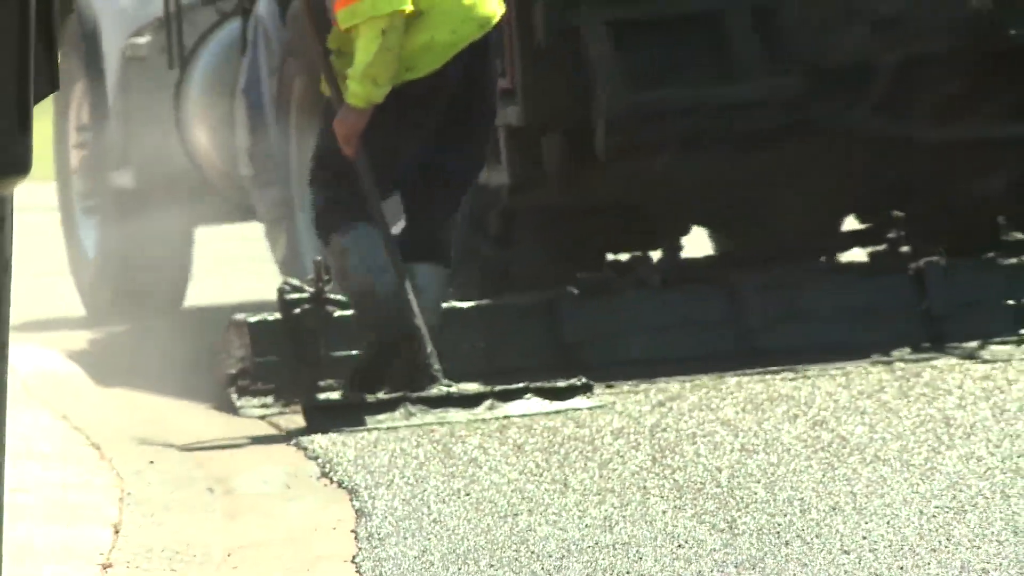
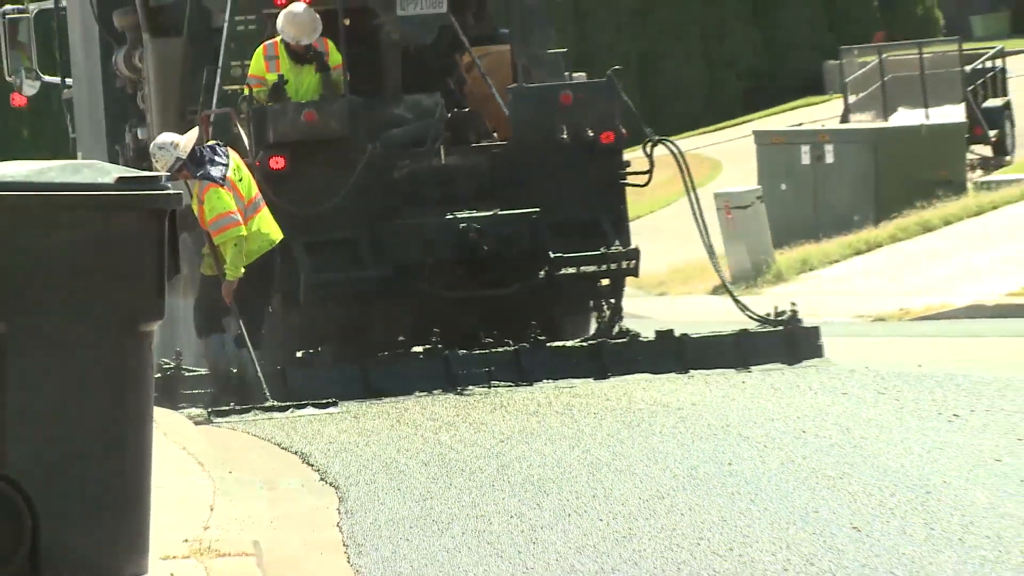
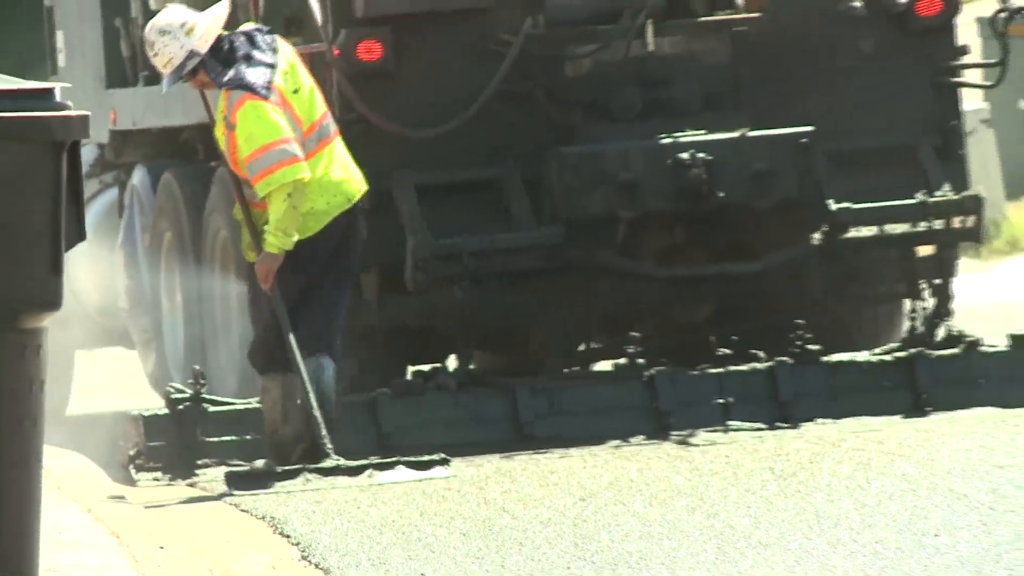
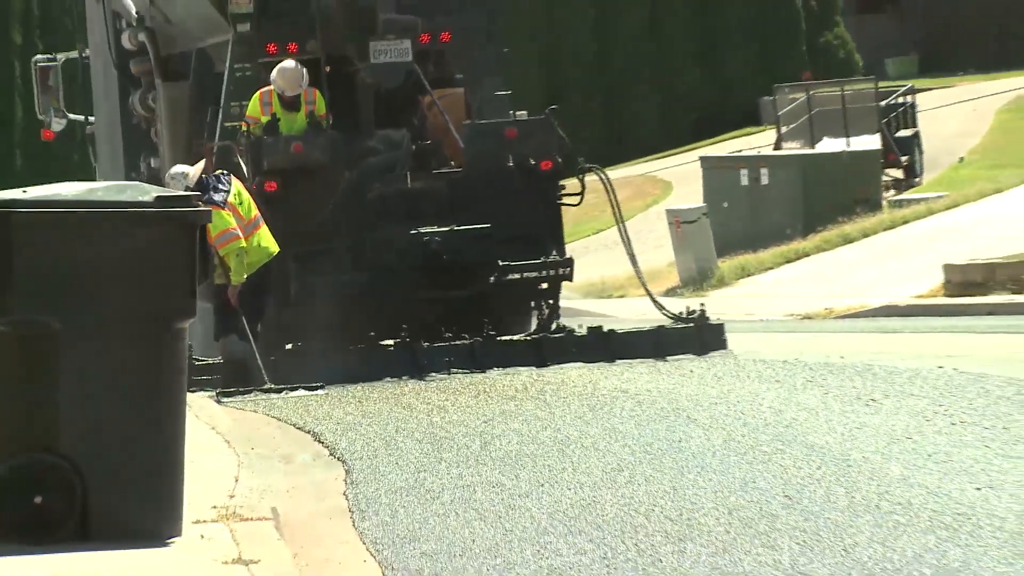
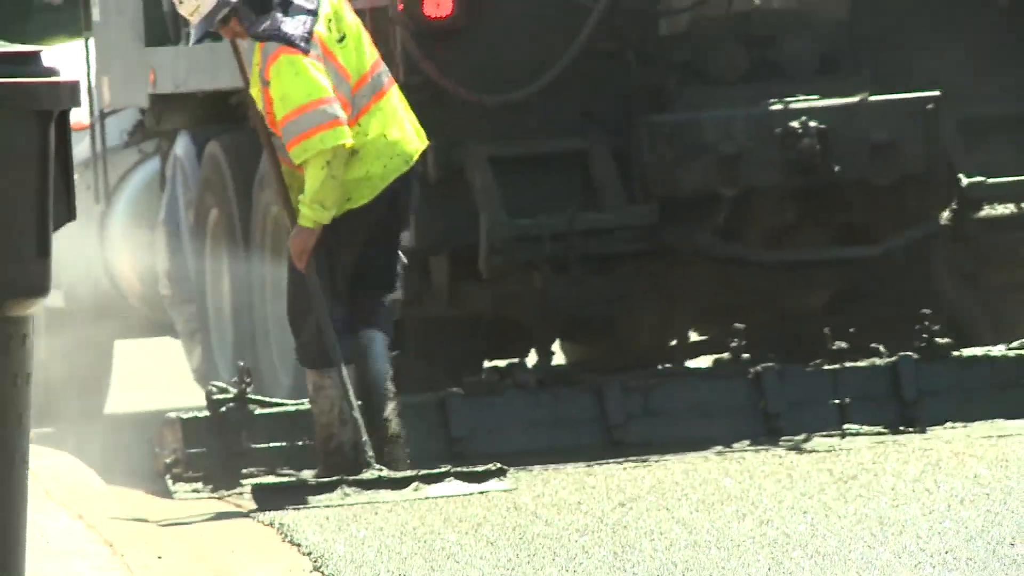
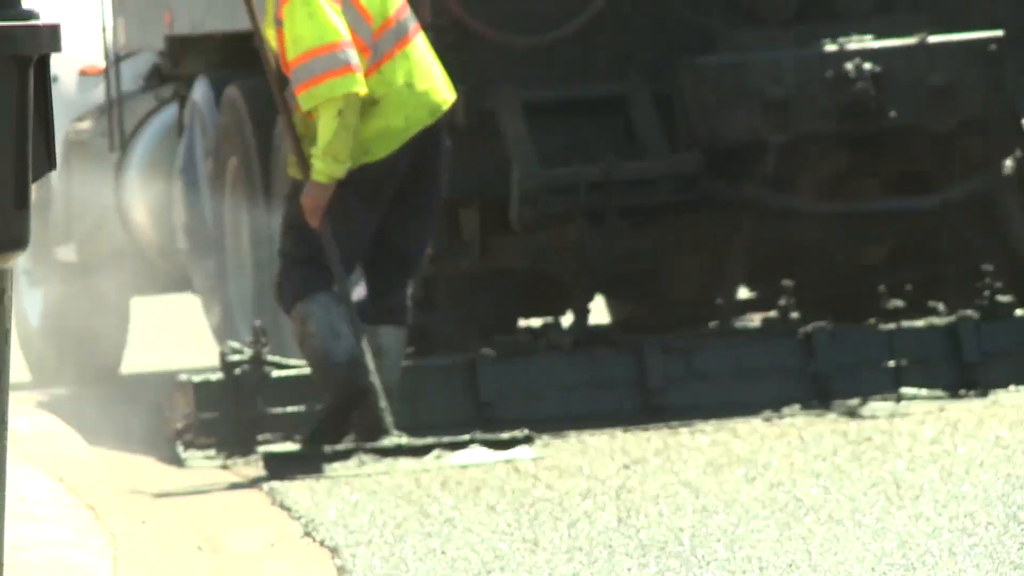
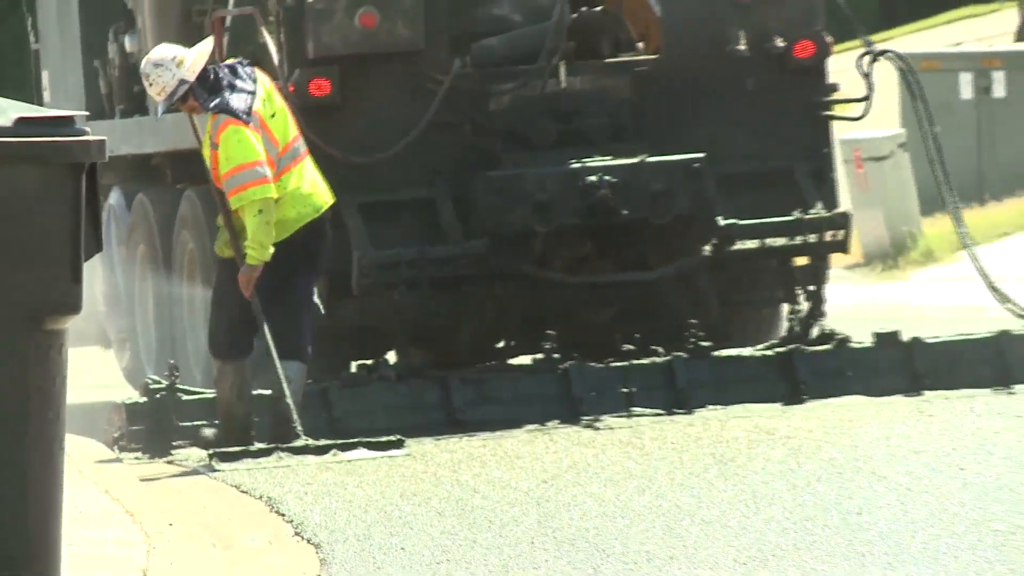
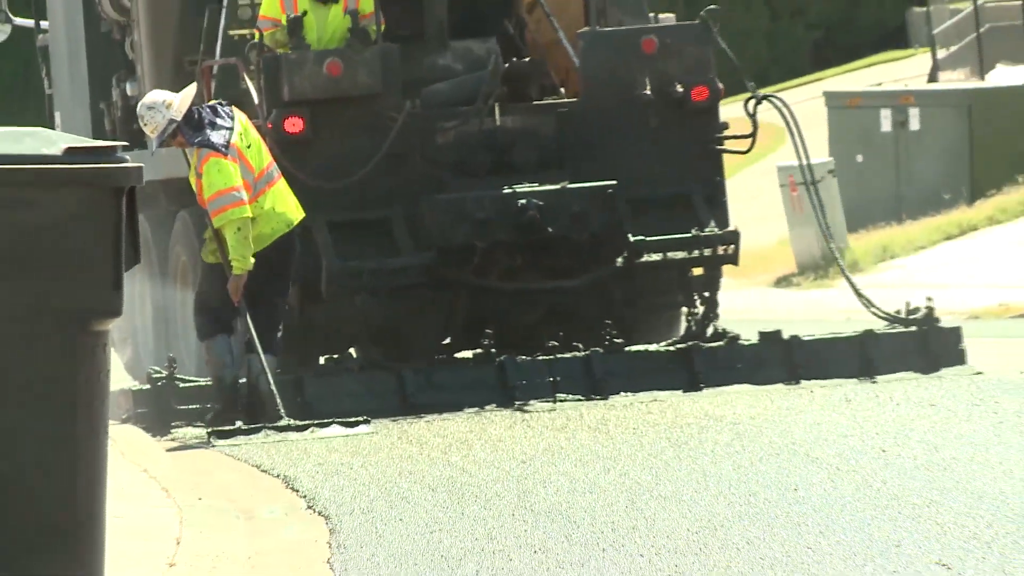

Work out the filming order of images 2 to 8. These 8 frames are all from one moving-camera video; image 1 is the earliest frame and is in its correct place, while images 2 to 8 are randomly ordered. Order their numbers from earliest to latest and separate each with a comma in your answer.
6, 5, 3, 7, 8, 2, 4
